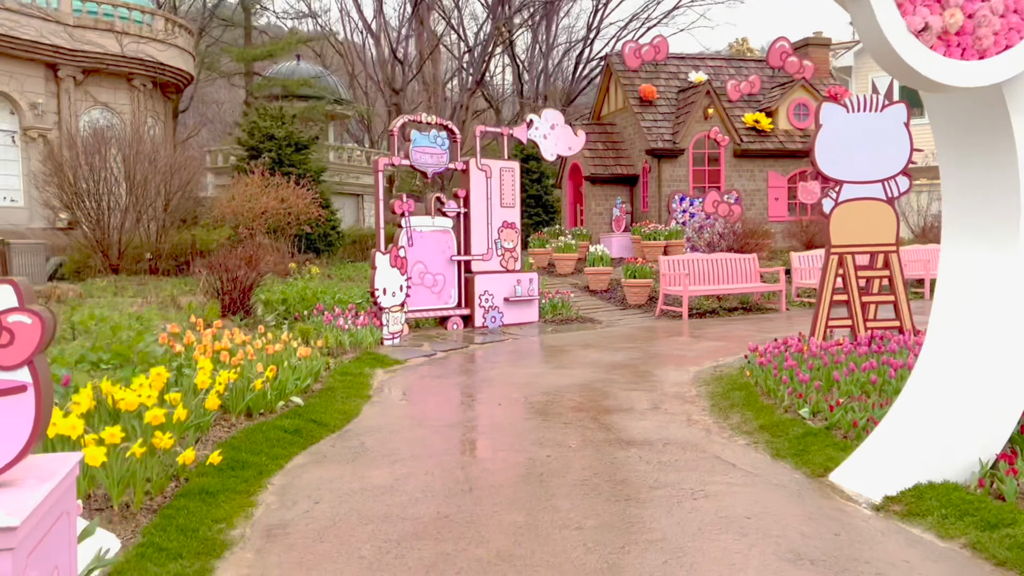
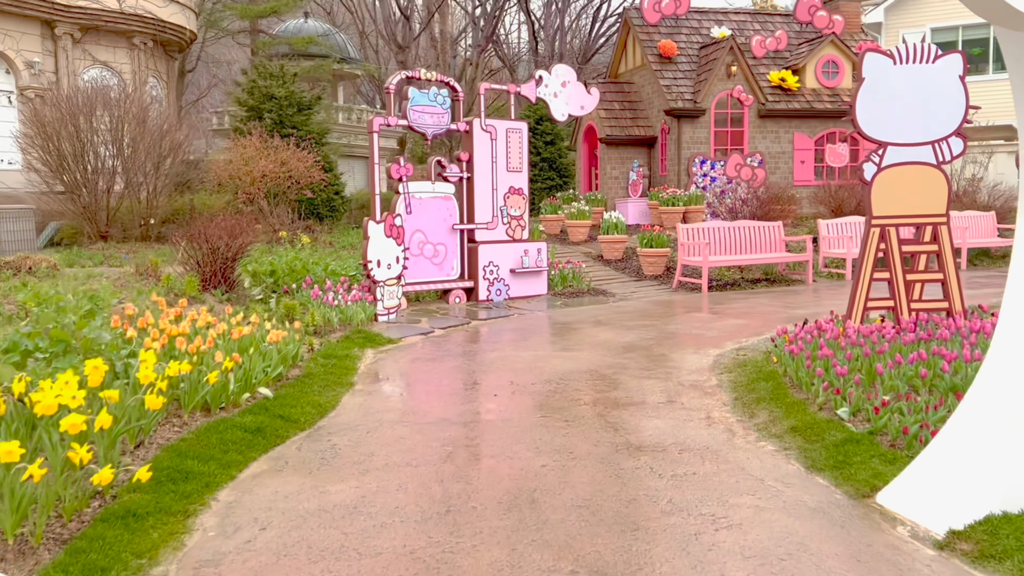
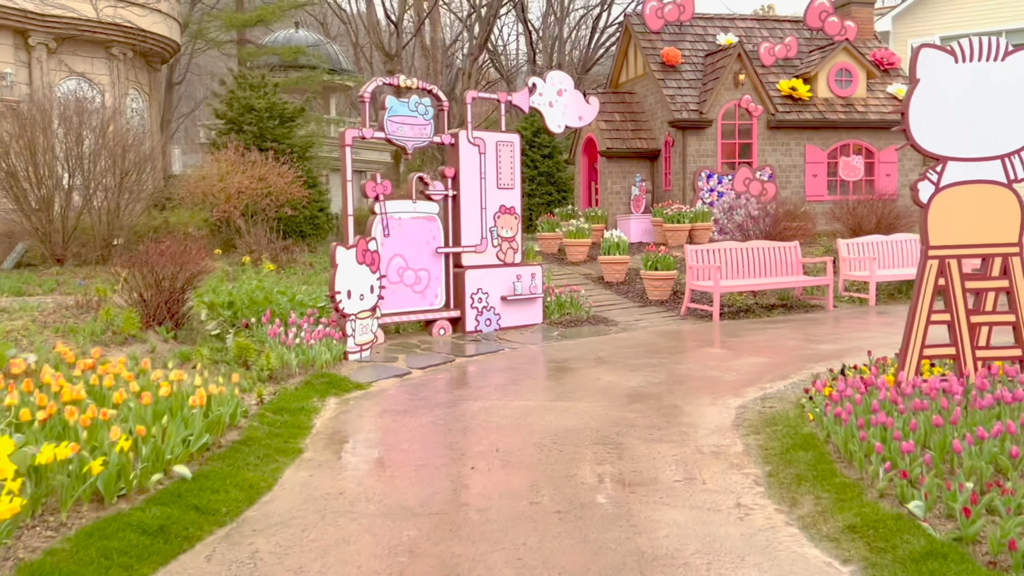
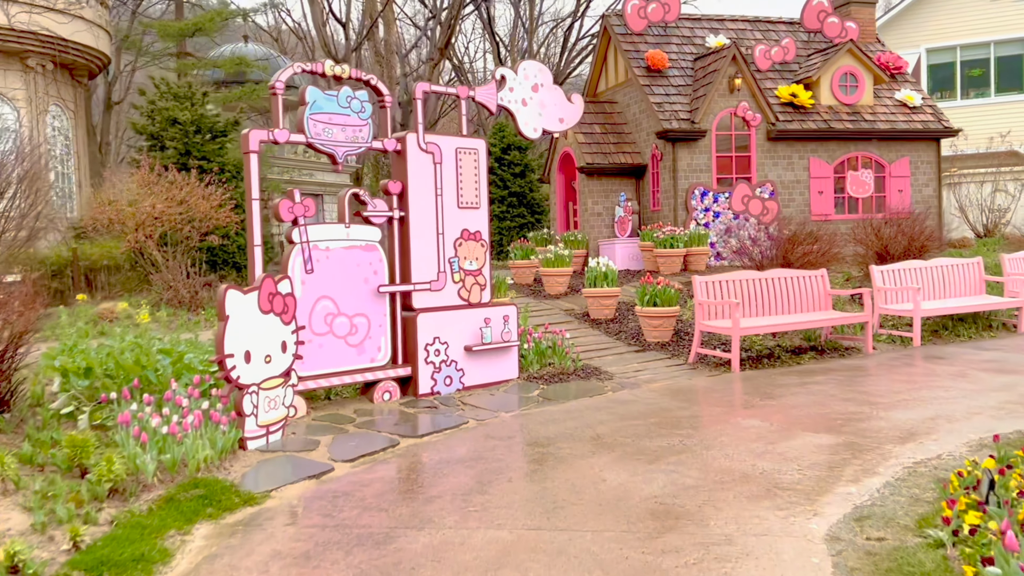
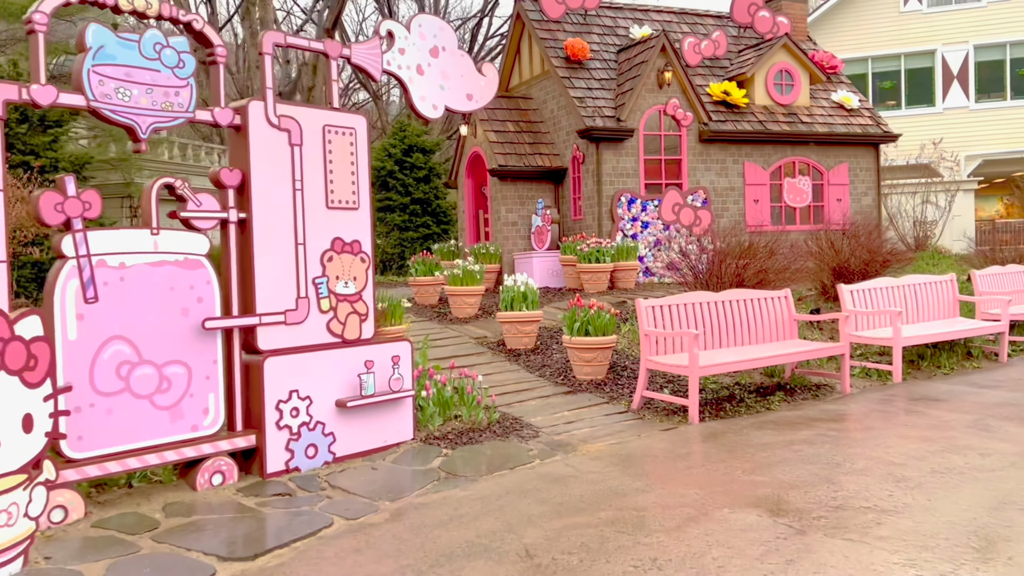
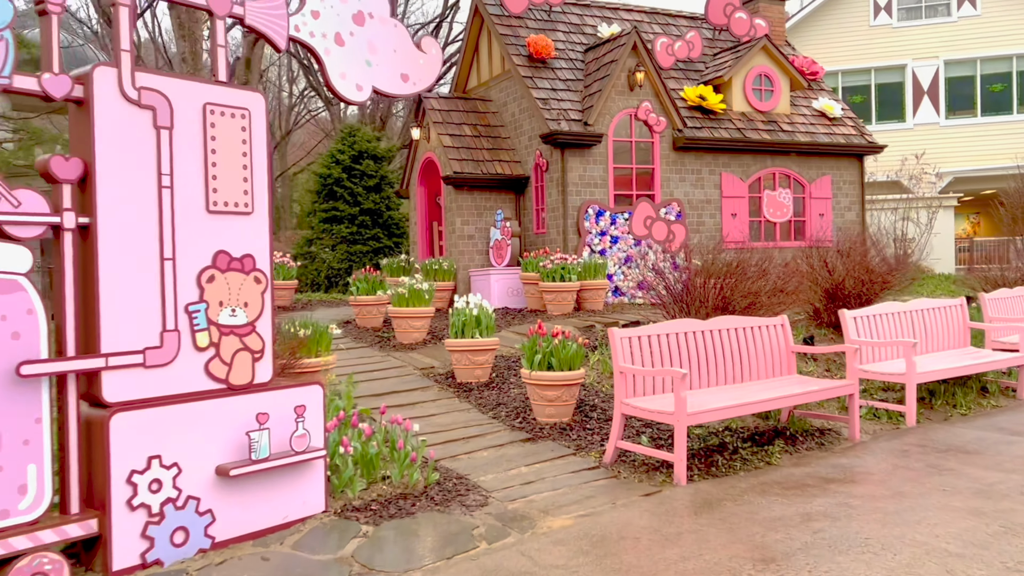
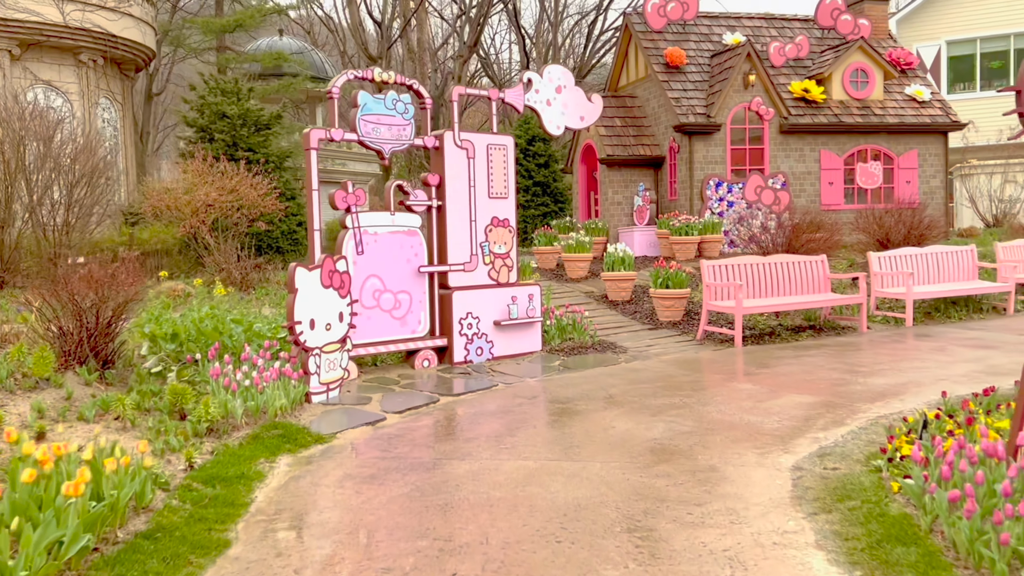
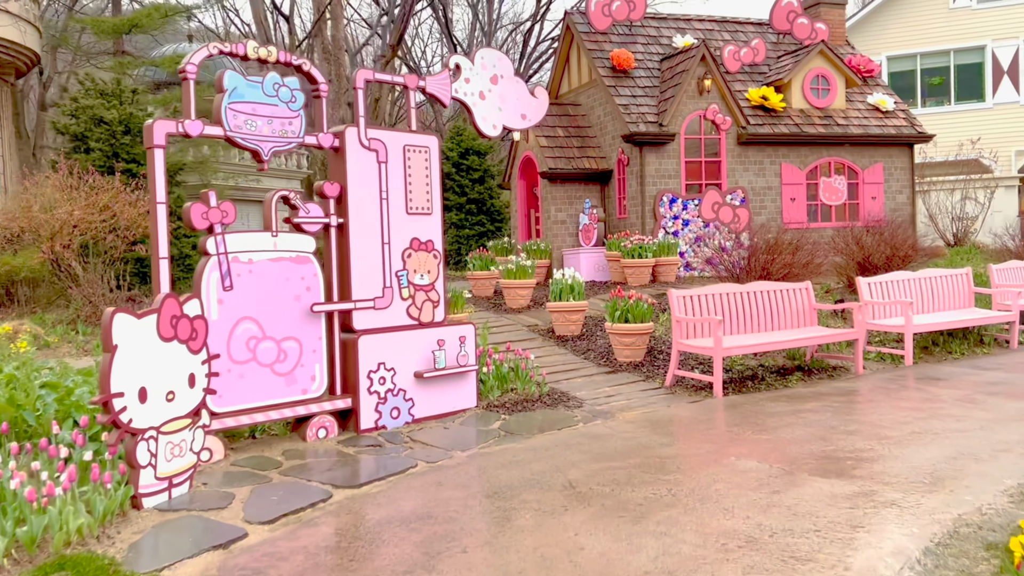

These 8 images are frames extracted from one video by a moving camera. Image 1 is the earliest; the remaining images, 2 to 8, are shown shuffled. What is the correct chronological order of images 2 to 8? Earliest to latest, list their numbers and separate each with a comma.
2, 3, 7, 4, 8, 5, 6
